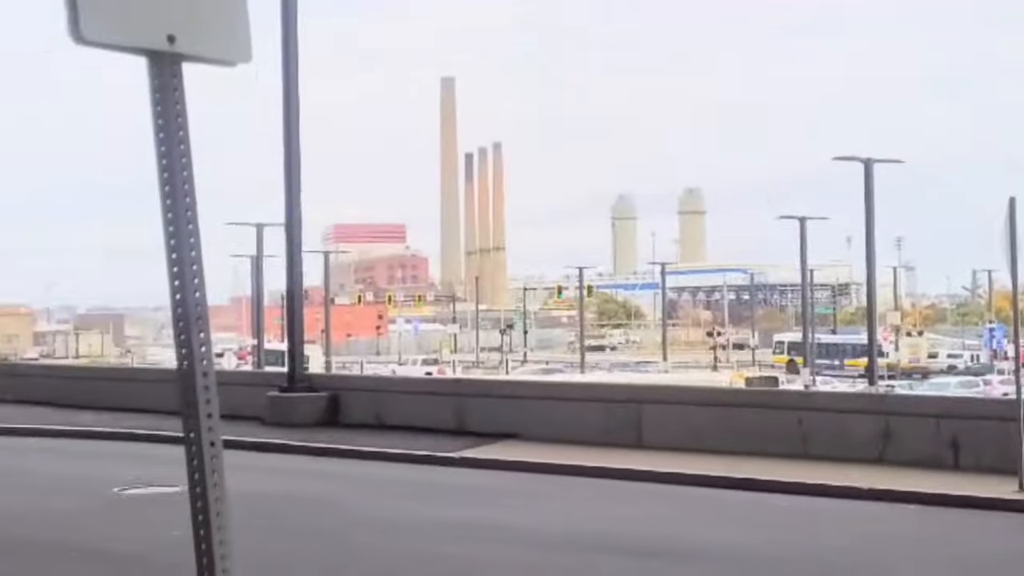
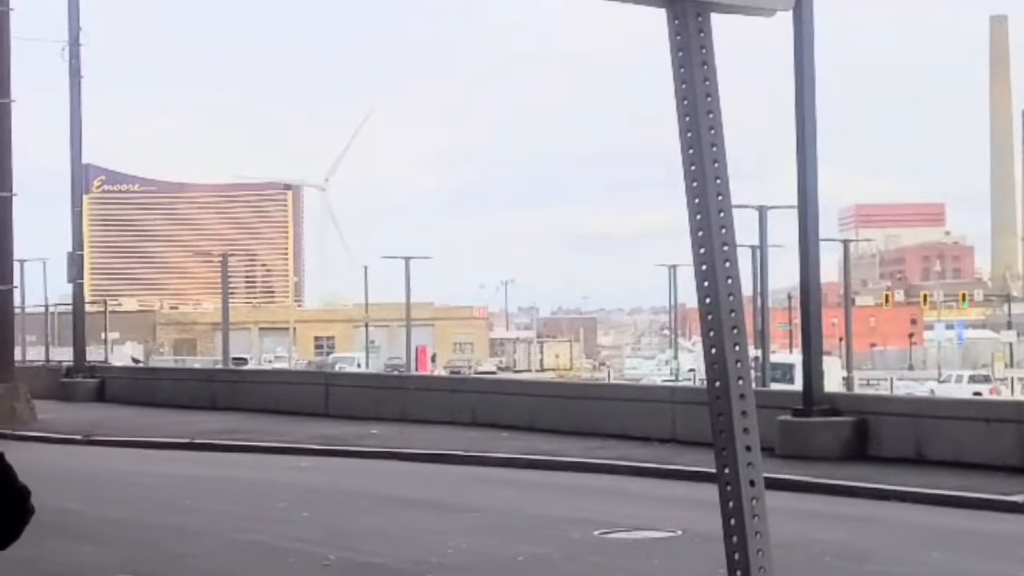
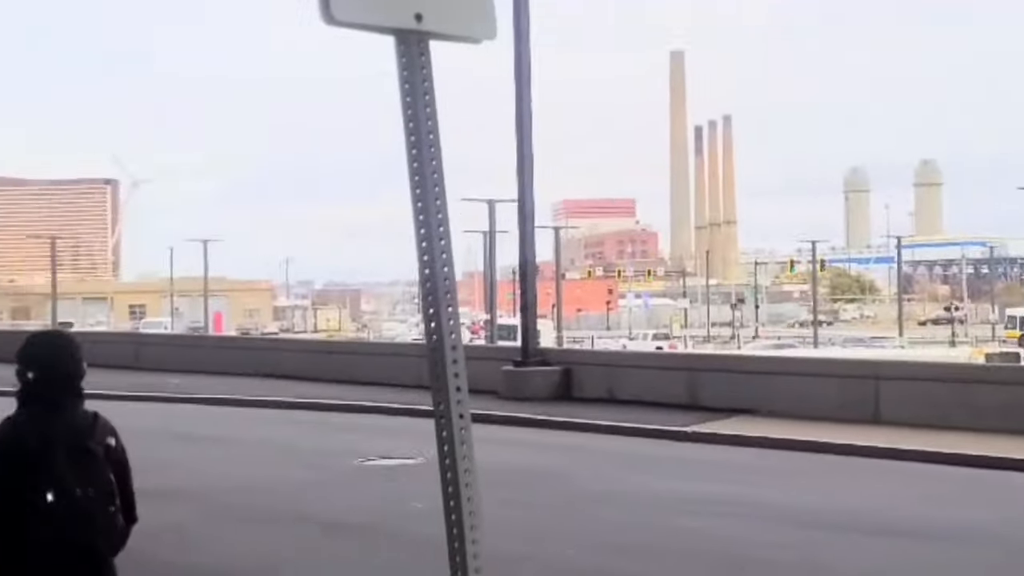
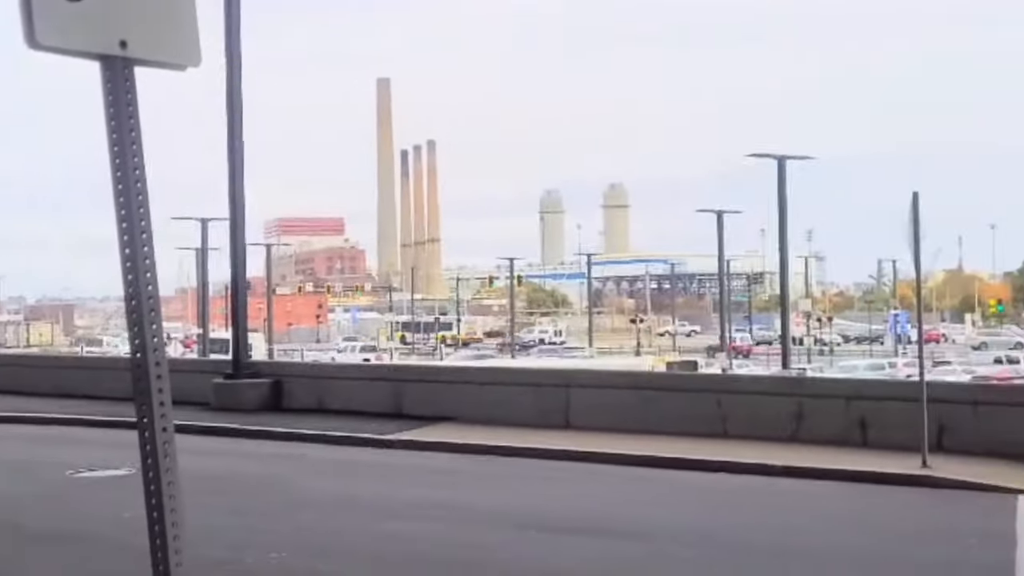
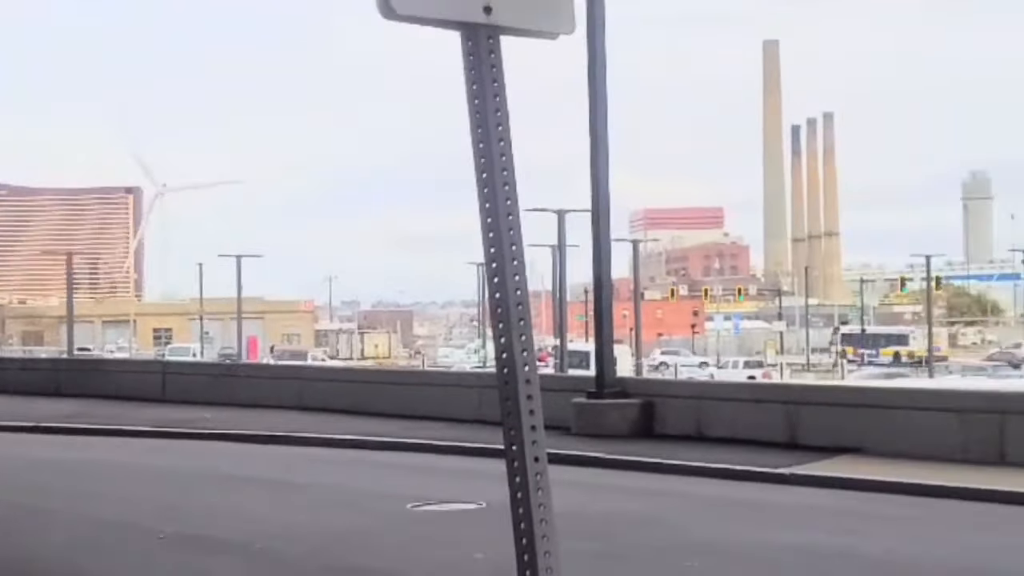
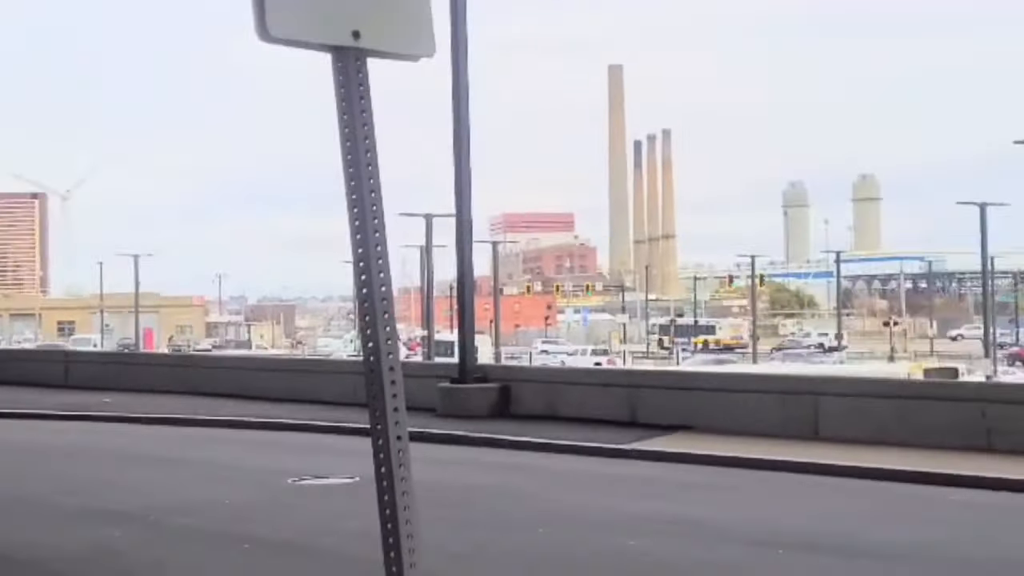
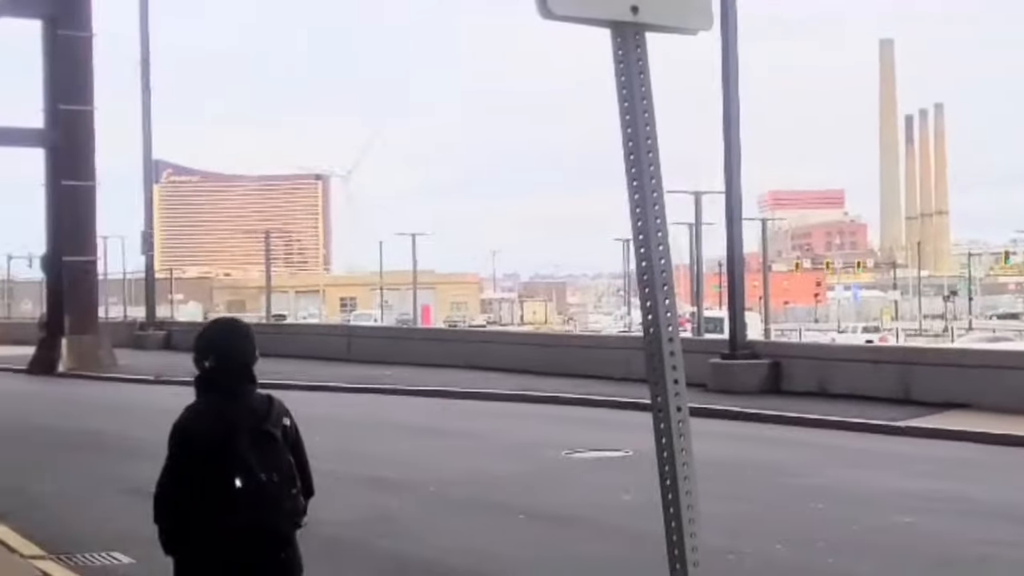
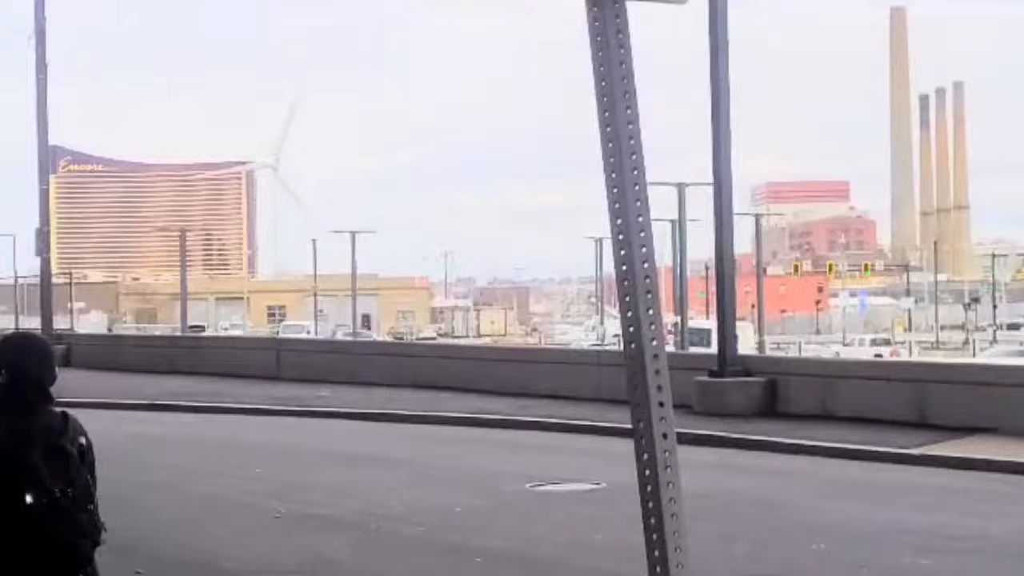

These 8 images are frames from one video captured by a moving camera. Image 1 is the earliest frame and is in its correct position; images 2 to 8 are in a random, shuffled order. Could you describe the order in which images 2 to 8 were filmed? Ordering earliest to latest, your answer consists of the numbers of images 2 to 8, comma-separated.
3, 7, 8, 2, 5, 6, 4
